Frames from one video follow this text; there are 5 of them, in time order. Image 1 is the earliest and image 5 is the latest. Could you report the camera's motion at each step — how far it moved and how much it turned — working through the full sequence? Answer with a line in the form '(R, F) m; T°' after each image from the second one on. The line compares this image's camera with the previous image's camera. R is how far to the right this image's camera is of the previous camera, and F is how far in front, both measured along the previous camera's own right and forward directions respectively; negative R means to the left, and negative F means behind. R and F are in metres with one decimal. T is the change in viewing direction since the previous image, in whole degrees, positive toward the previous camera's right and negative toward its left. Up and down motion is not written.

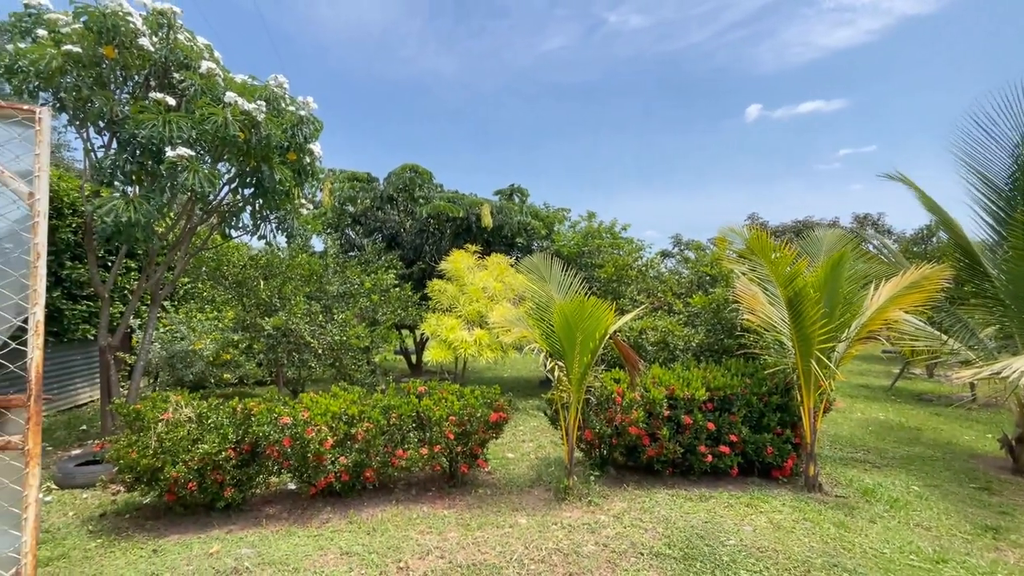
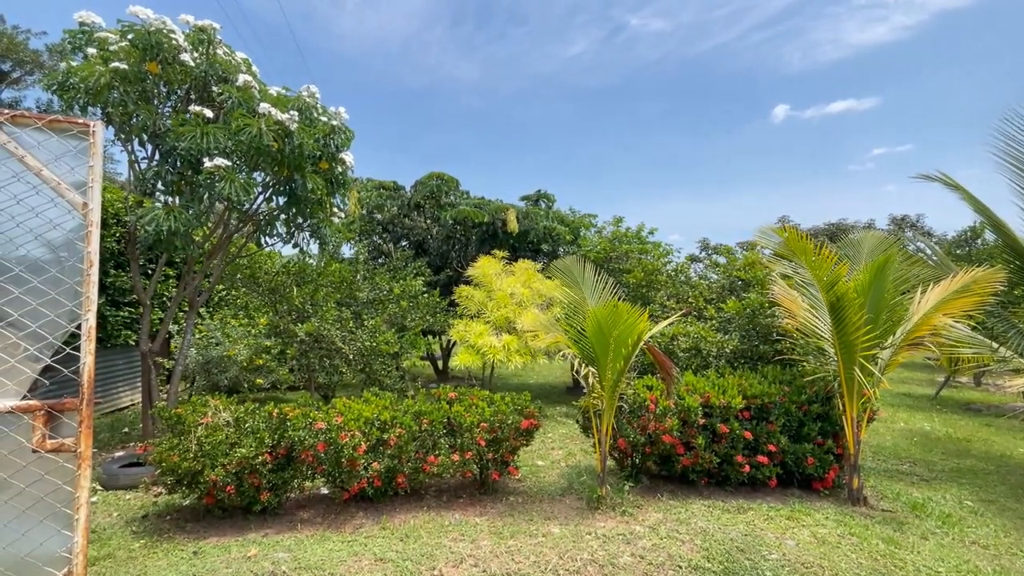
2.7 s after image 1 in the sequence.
(-0.1, 0.0) m; -3°
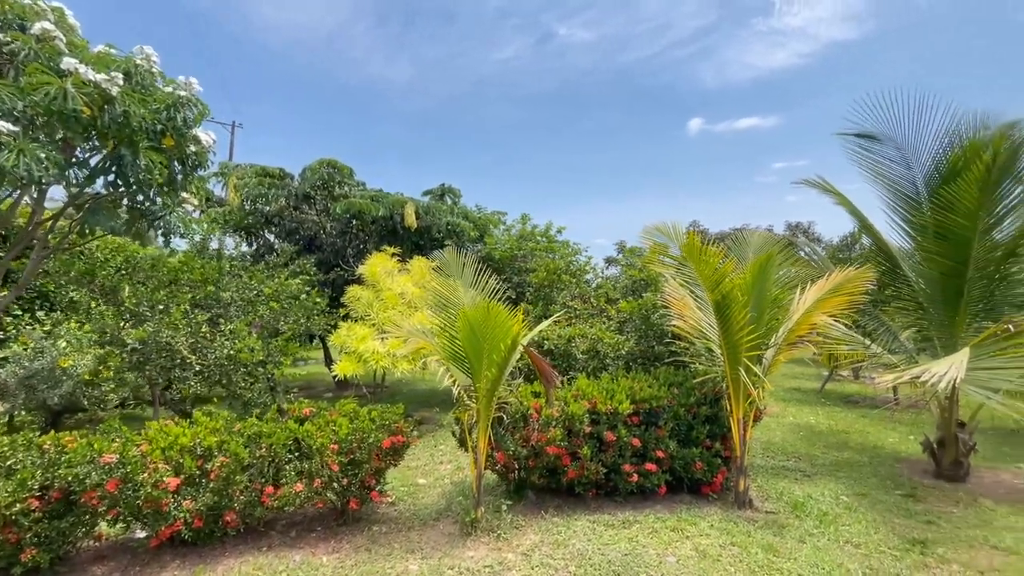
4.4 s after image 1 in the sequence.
(+0.5, +0.4) m; +8°
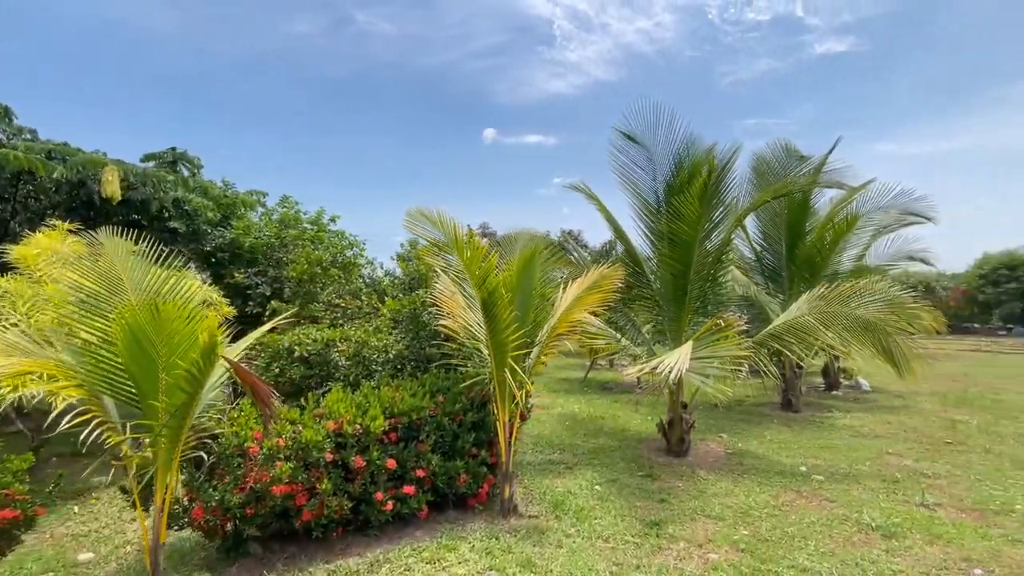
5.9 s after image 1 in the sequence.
(+0.4, +0.5) m; +24°
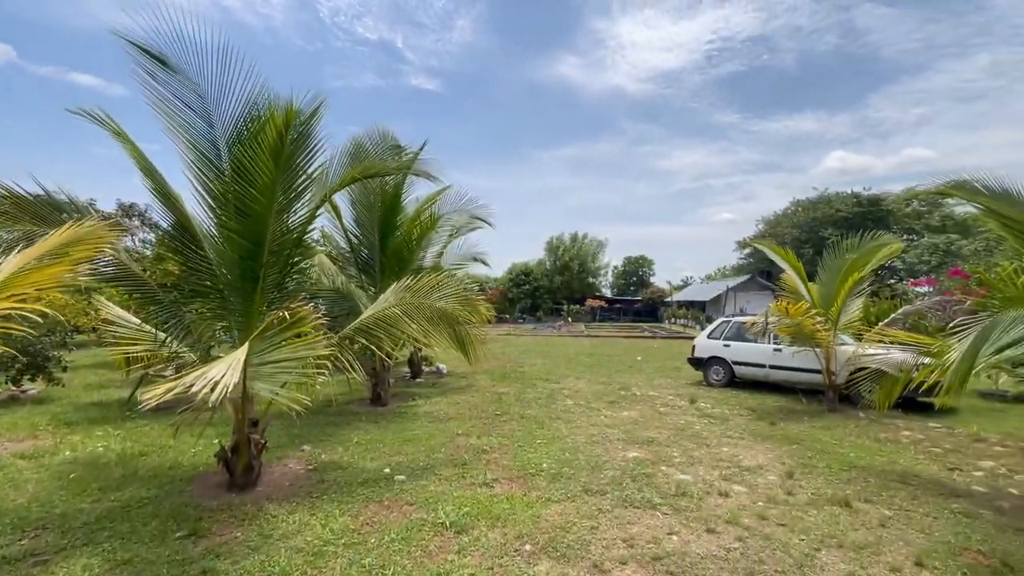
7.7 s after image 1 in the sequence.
(+0.6, +0.8) m; +44°
